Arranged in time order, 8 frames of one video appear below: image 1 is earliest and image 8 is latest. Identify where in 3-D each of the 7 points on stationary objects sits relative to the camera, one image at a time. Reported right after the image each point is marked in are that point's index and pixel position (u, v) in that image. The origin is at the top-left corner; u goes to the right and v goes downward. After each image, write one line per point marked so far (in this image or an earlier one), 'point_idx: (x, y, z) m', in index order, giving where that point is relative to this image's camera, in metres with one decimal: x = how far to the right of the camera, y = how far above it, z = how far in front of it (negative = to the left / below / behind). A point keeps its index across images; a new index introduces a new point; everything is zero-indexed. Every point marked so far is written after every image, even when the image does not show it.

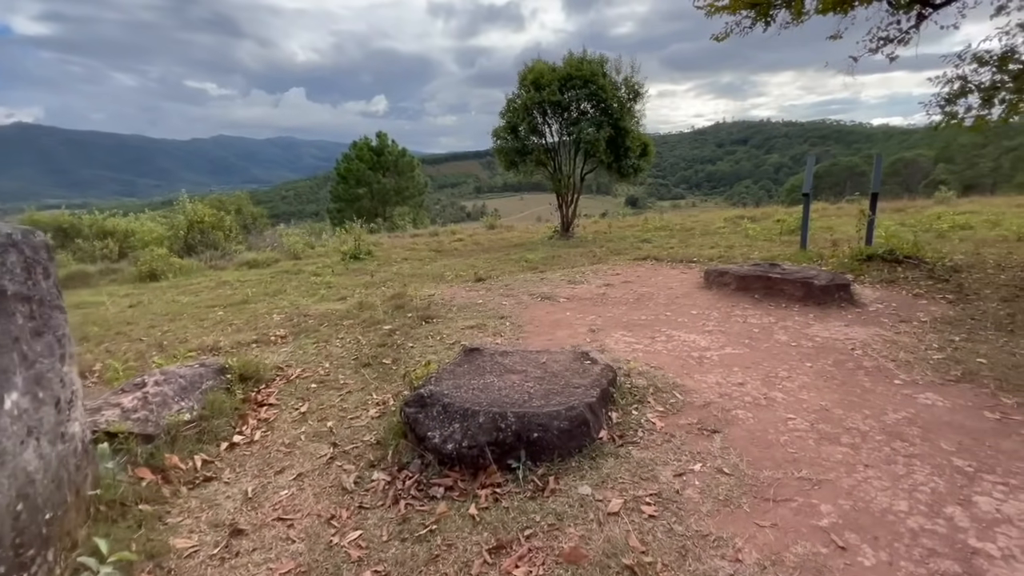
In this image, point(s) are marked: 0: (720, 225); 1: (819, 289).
0: (+7.1, +2.2, +16.1) m
1: (+3.5, 0.0, +5.5) m
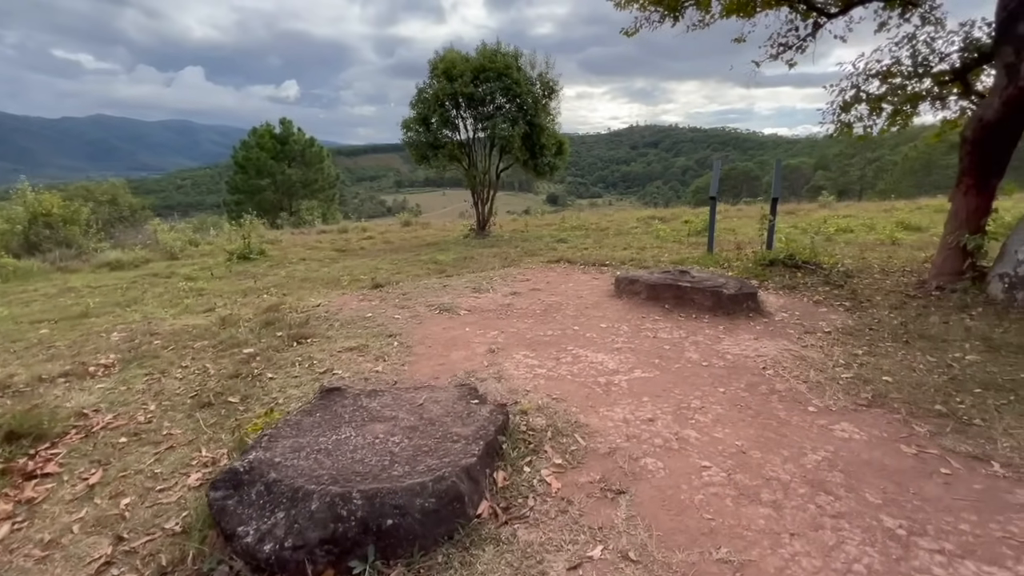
0: (+4.2, +2.2, +16.3) m
1: (+2.4, -0.1, +5.2) m
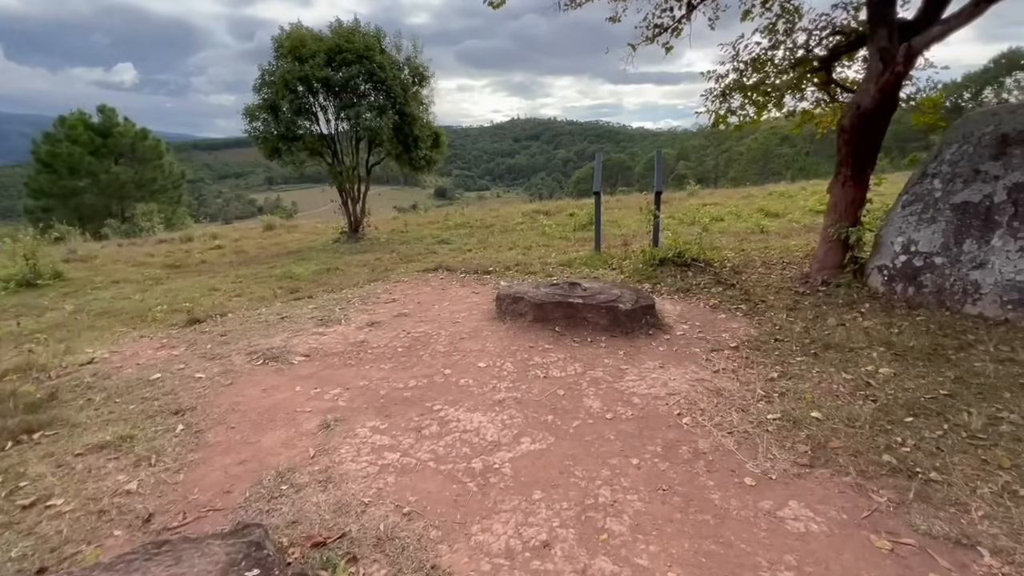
0: (+0.2, +2.2, +15.6) m
1: (+1.1, -0.3, +4.4) m
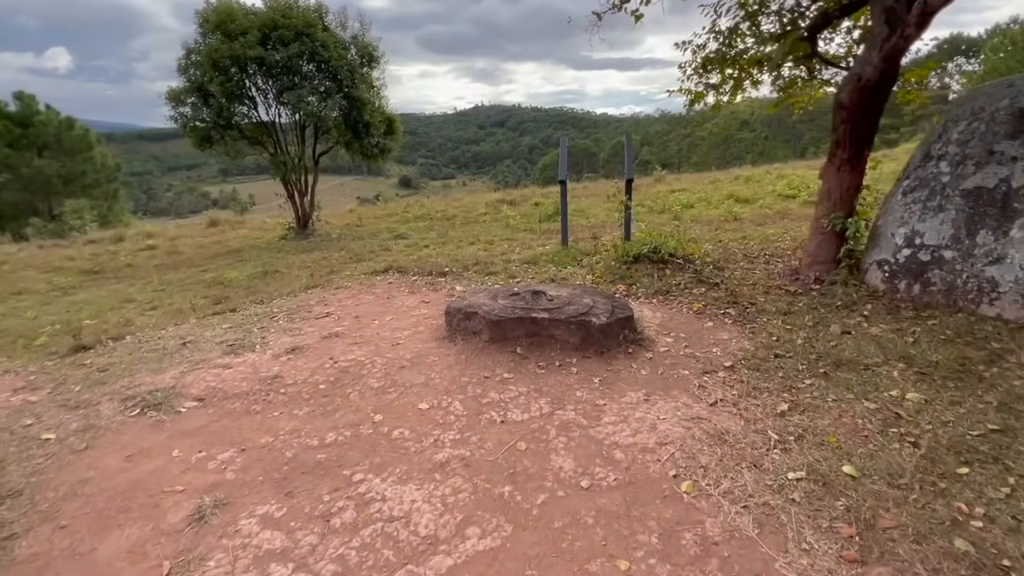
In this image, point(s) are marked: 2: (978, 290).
0: (-1.0, +2.4, +14.7) m
1: (+0.7, -0.3, +3.7) m
2: (+3.9, 0.0, +3.9) m
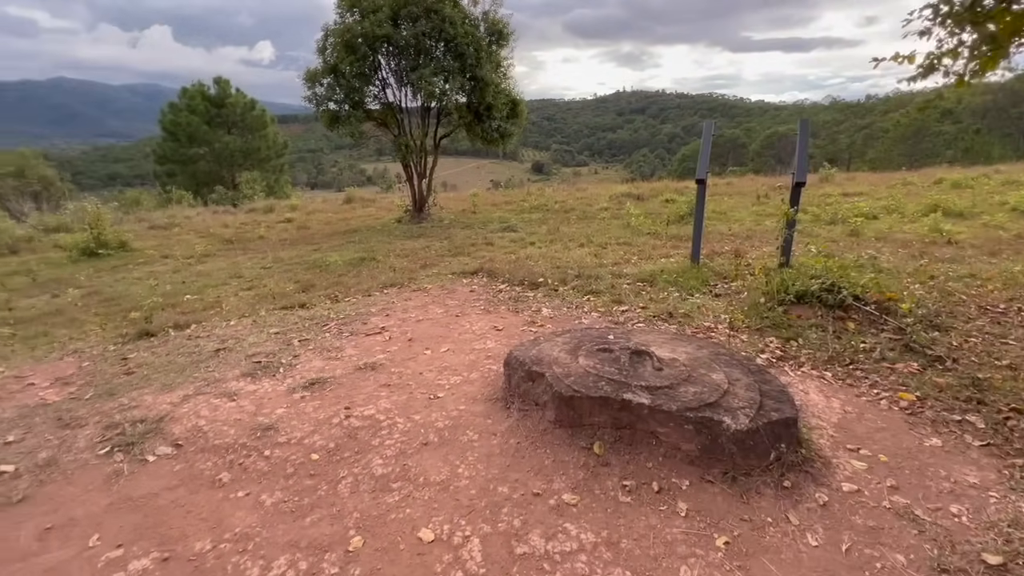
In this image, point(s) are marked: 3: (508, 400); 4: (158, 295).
0: (+2.5, +2.3, +13.2) m
1: (+1.0, -0.7, +2.2) m
2: (+4.2, -0.8, +1.6) m
3: (0.0, -0.7, +2.8) m
4: (-5.1, -0.1, +6.8) m
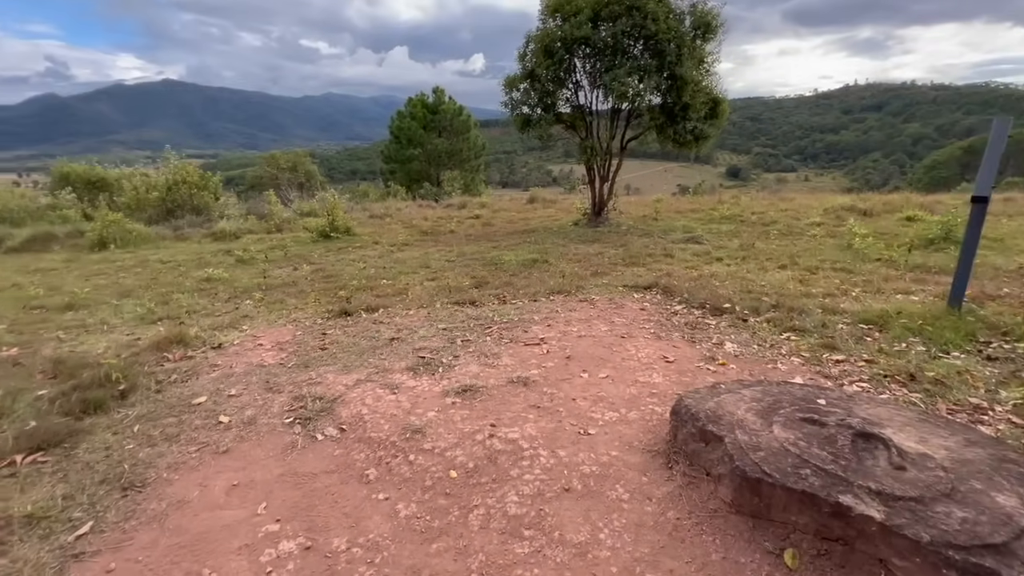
0: (+7.1, +1.6, +11.1) m
1: (+1.6, -1.0, +1.4) m
2: (+4.3, -1.4, -0.3) m
3: (+0.8, -0.8, +2.3) m
4: (-2.5, +0.2, +7.8) m
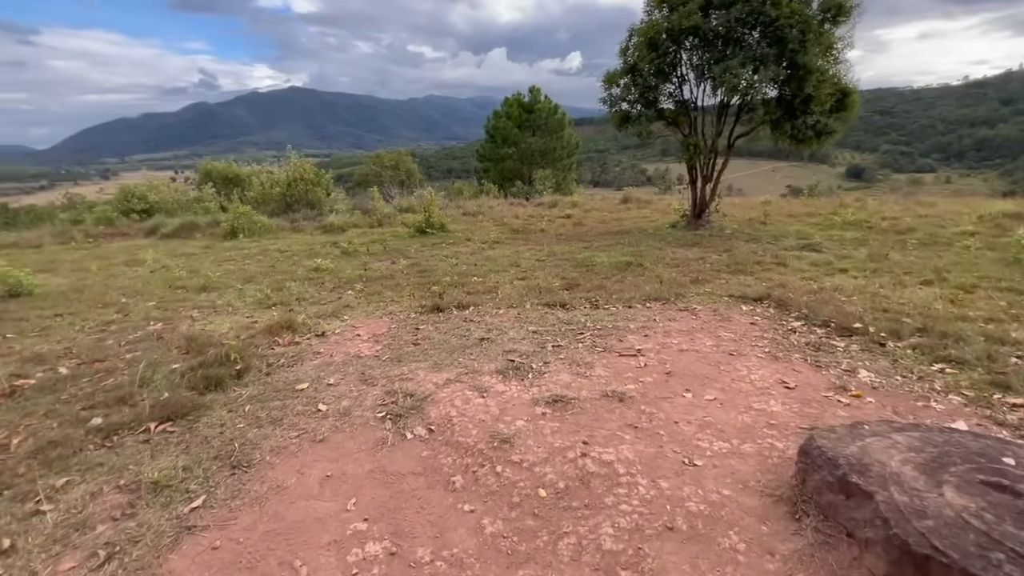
0: (+9.1, +1.2, +9.4) m
1: (+1.8, -1.1, +0.9) m
2: (+4.2, -1.6, -1.2) m
3: (+1.2, -0.9, +2.0) m
4: (-1.0, +0.2, +7.9) m
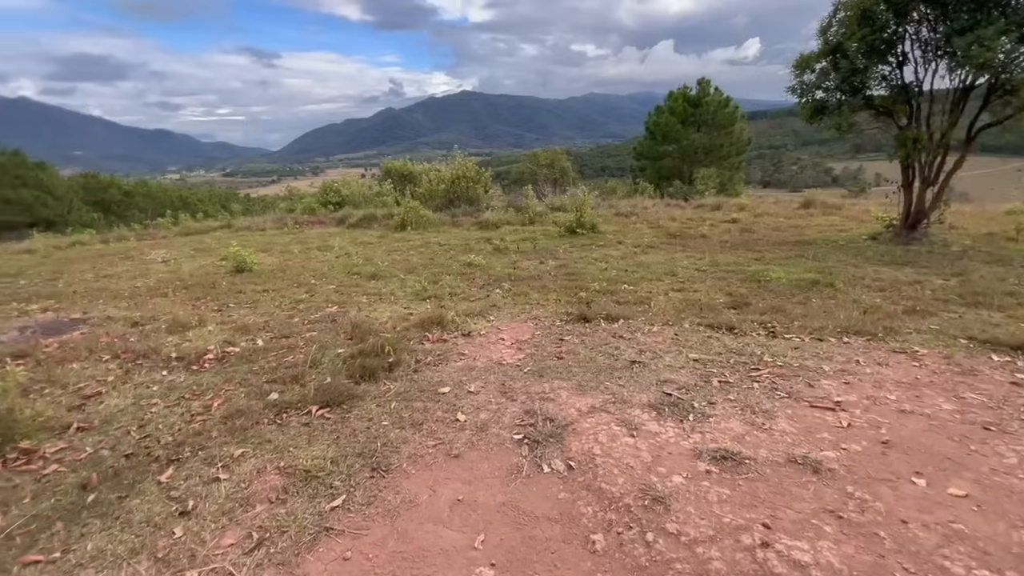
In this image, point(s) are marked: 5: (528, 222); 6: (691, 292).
0: (+11.5, +0.3, +5.9) m
1: (+1.9, -1.4, 0.0) m
2: (+3.5, -2.0, -2.7) m
3: (+1.7, -1.1, +1.2) m
4: (+1.5, +0.1, +7.5) m
5: (+0.5, +1.9, +13.6) m
6: (+2.6, -0.1, +6.7) m
